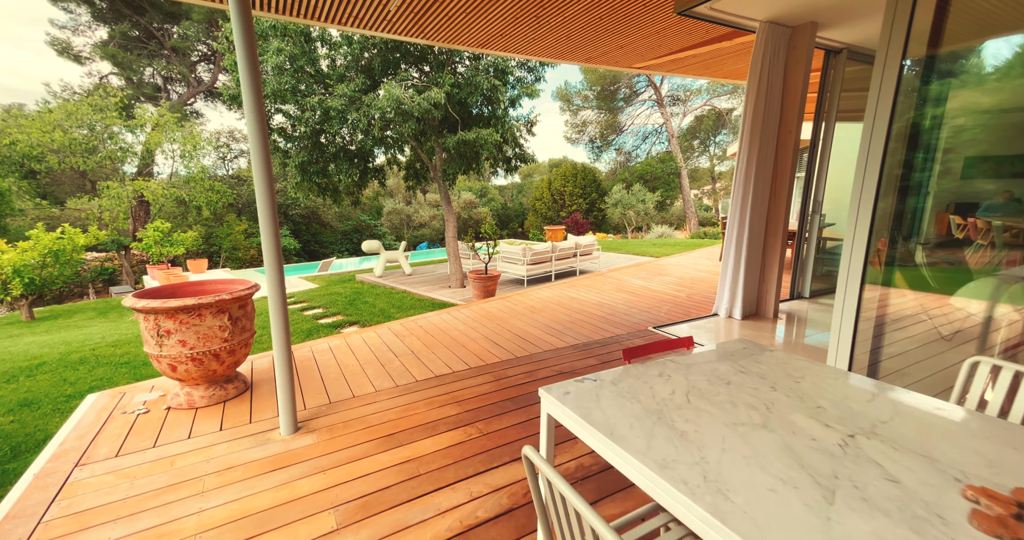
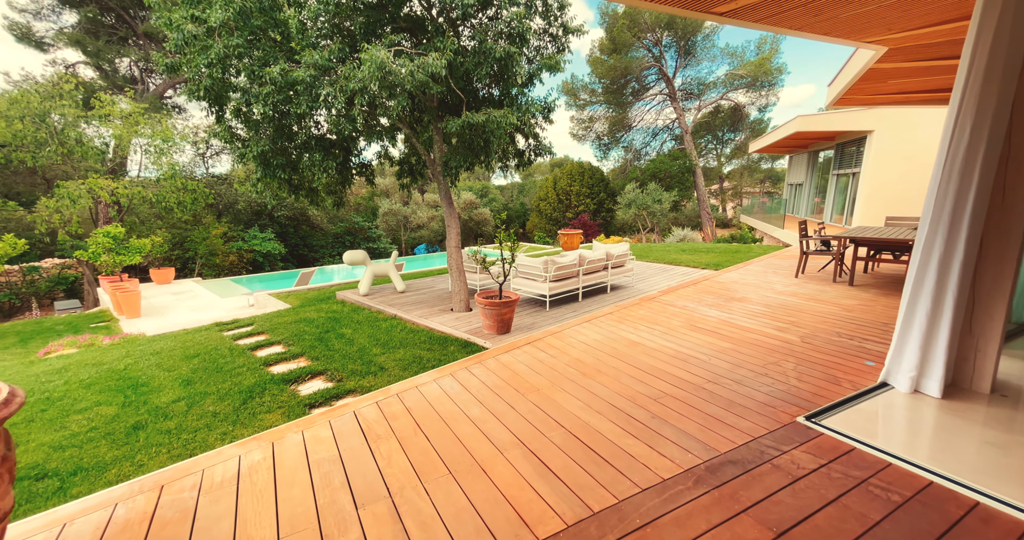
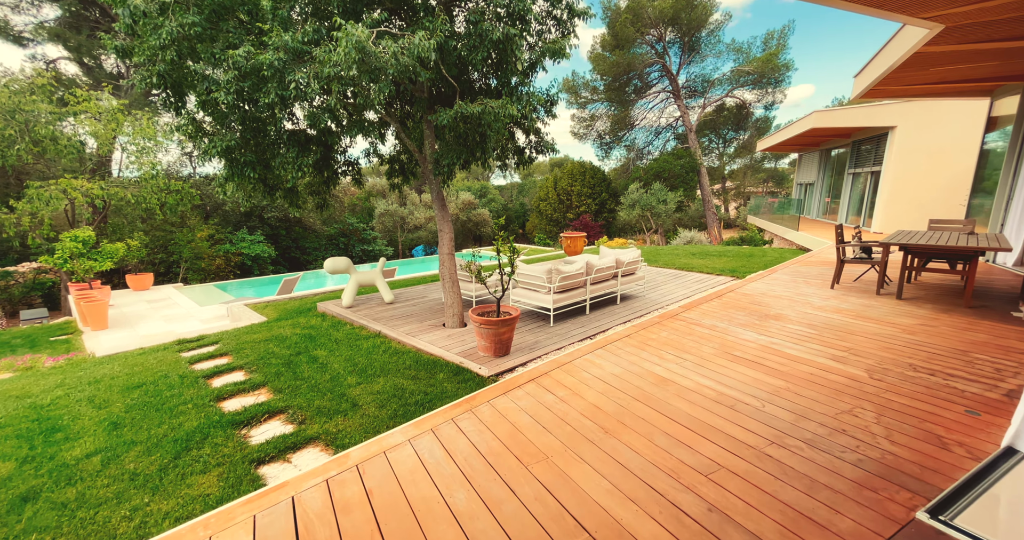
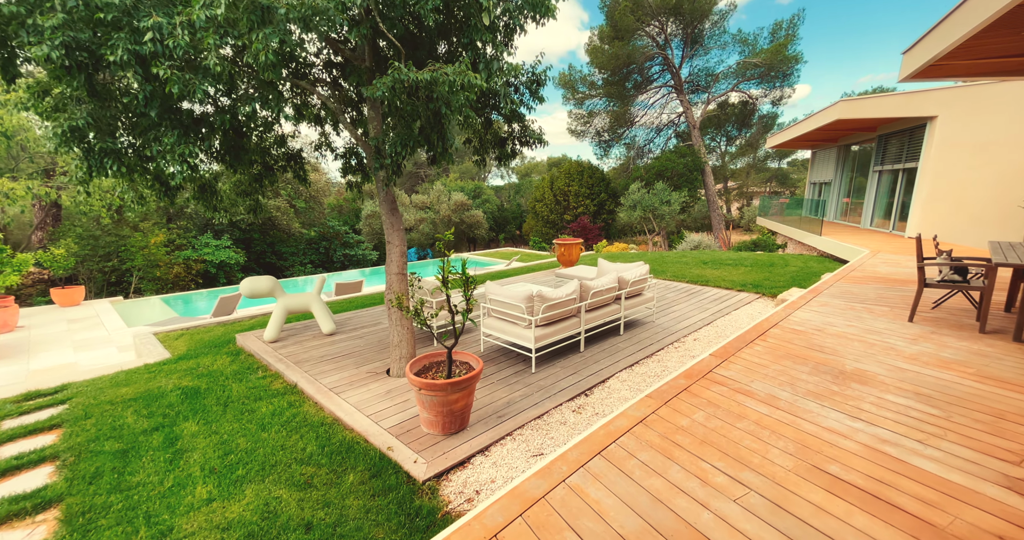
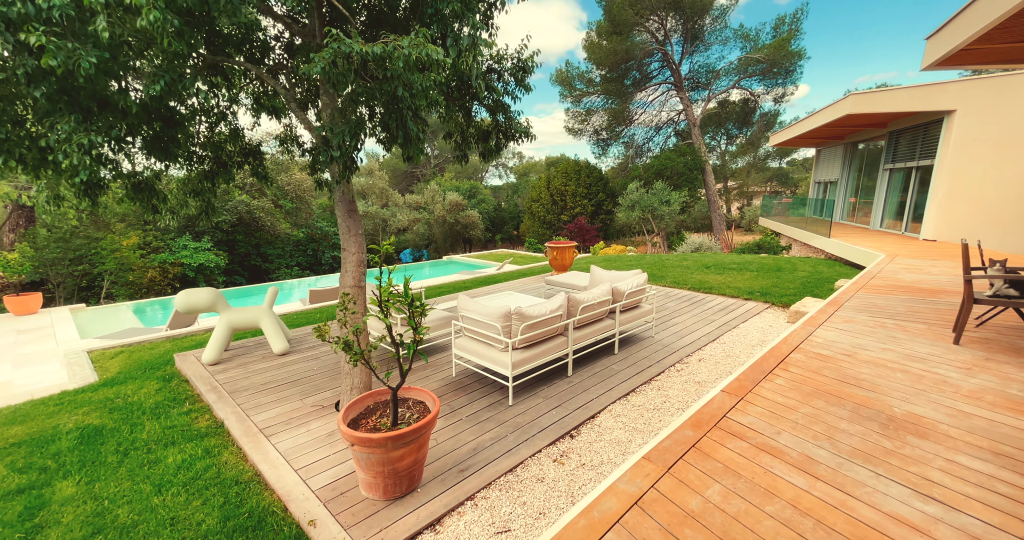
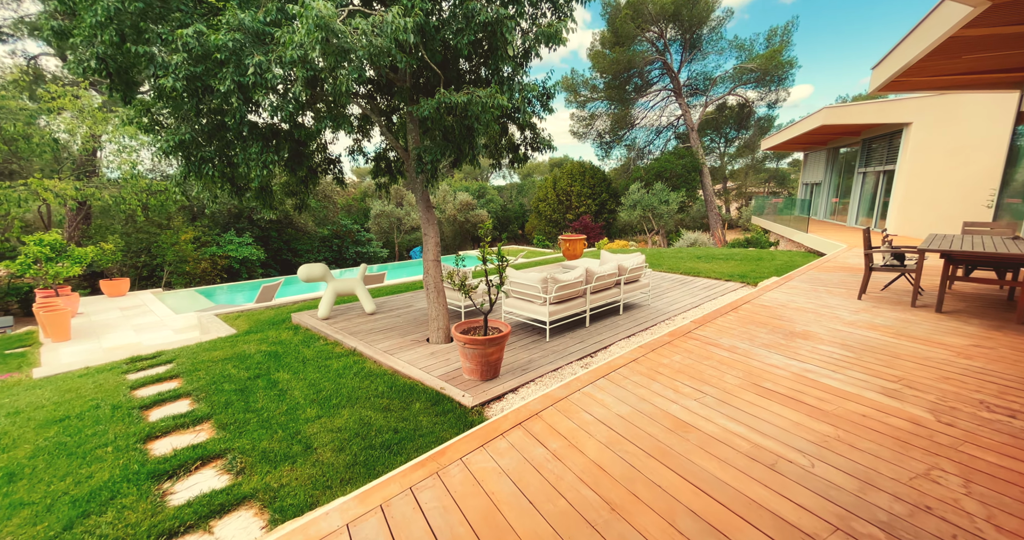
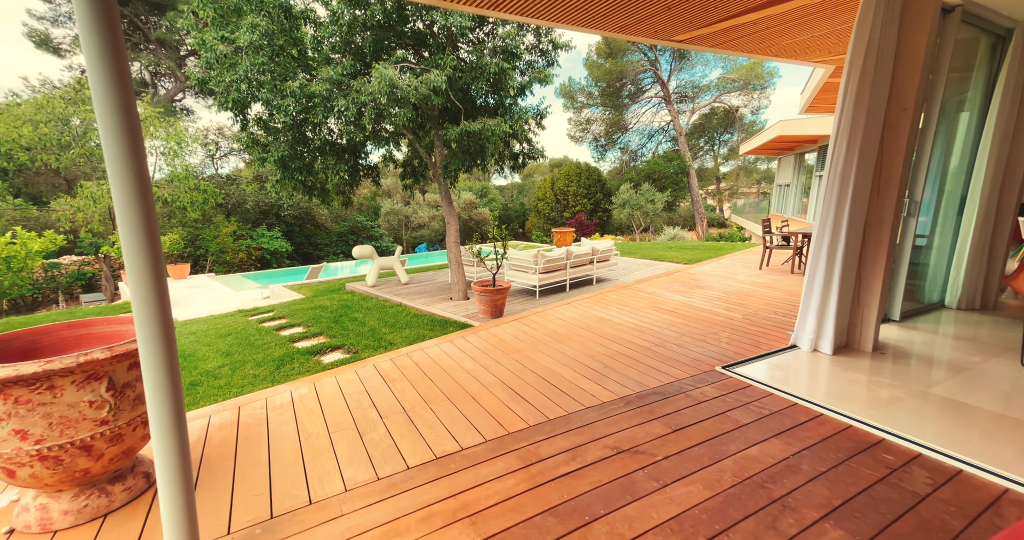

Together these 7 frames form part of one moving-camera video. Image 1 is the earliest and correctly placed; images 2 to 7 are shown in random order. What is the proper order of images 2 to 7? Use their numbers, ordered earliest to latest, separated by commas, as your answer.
7, 2, 3, 6, 4, 5
